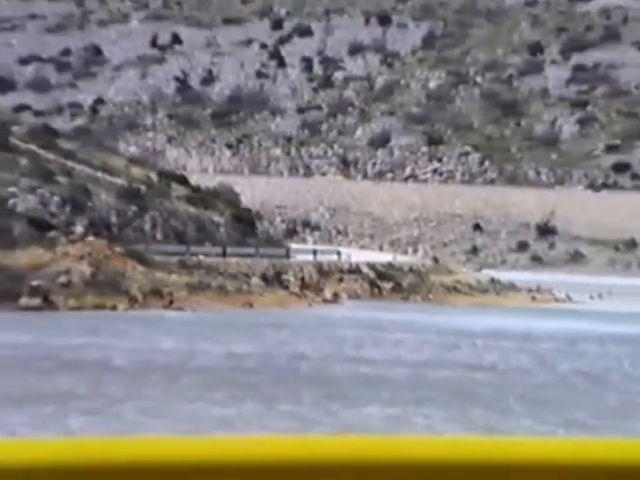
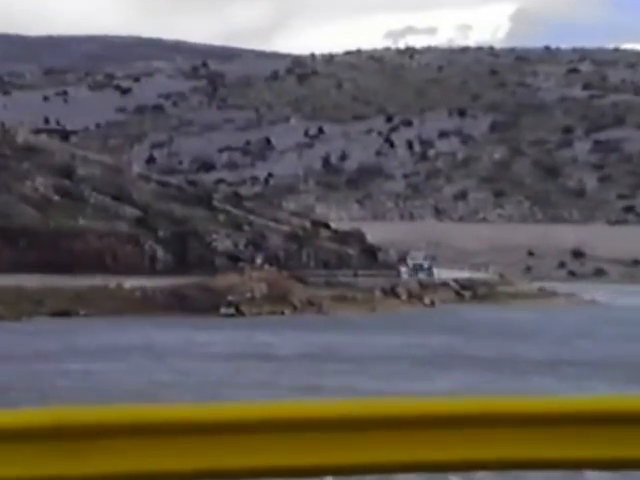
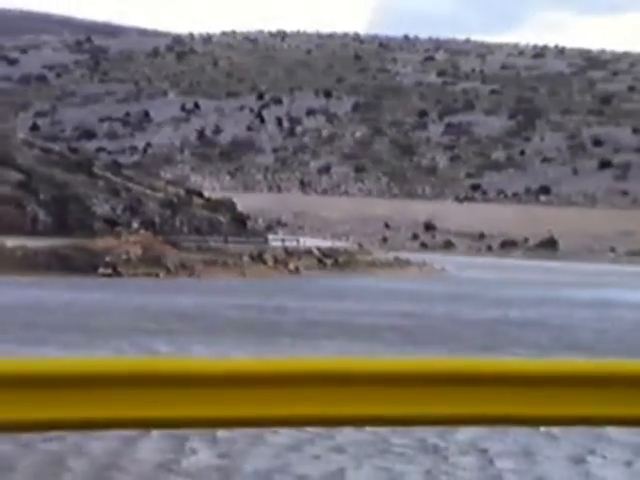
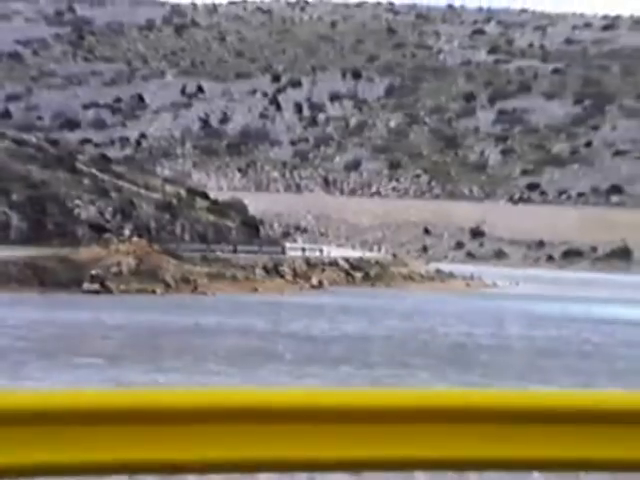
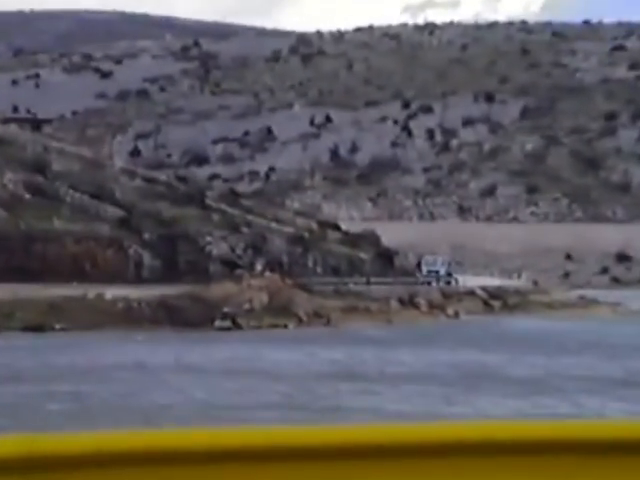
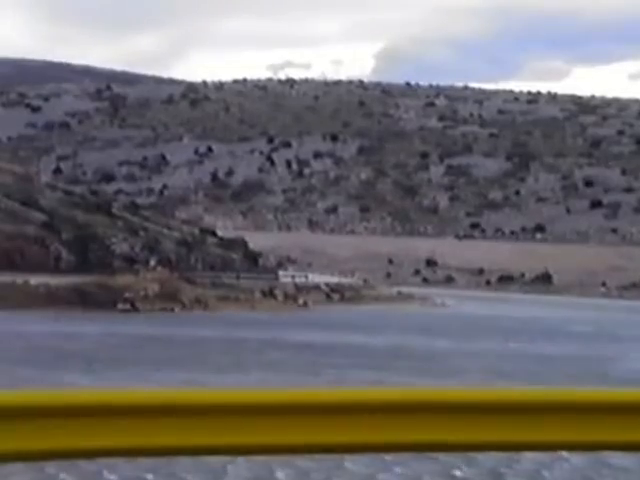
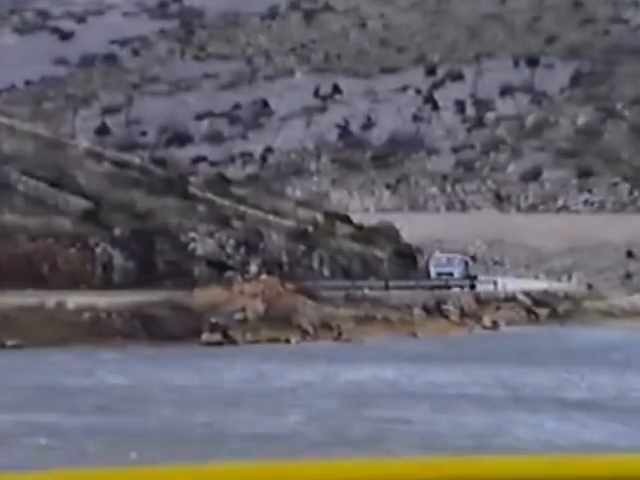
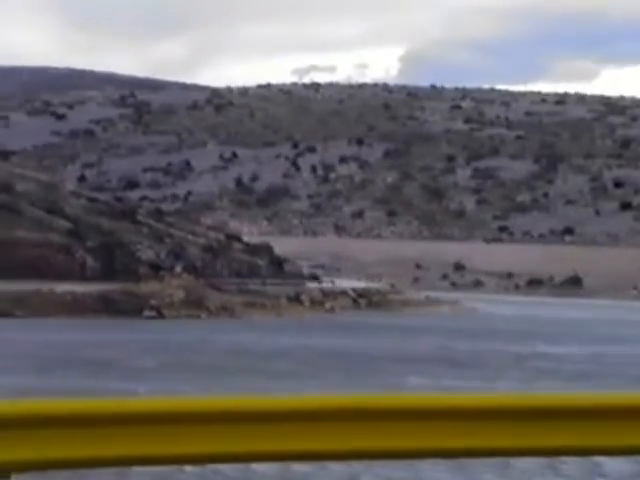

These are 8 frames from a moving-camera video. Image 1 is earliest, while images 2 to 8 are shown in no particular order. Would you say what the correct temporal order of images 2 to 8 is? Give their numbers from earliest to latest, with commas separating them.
4, 3, 6, 8, 2, 5, 7
